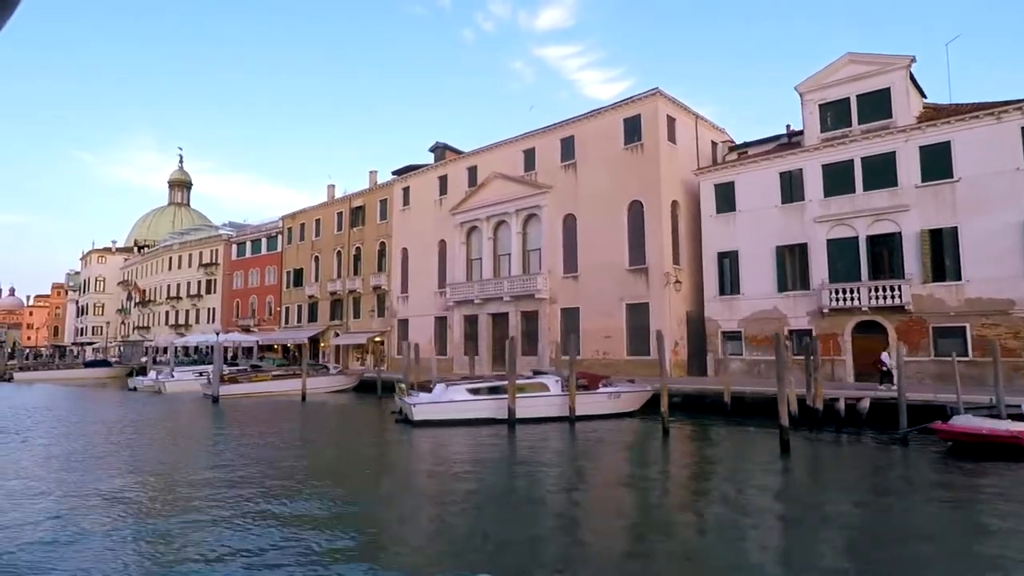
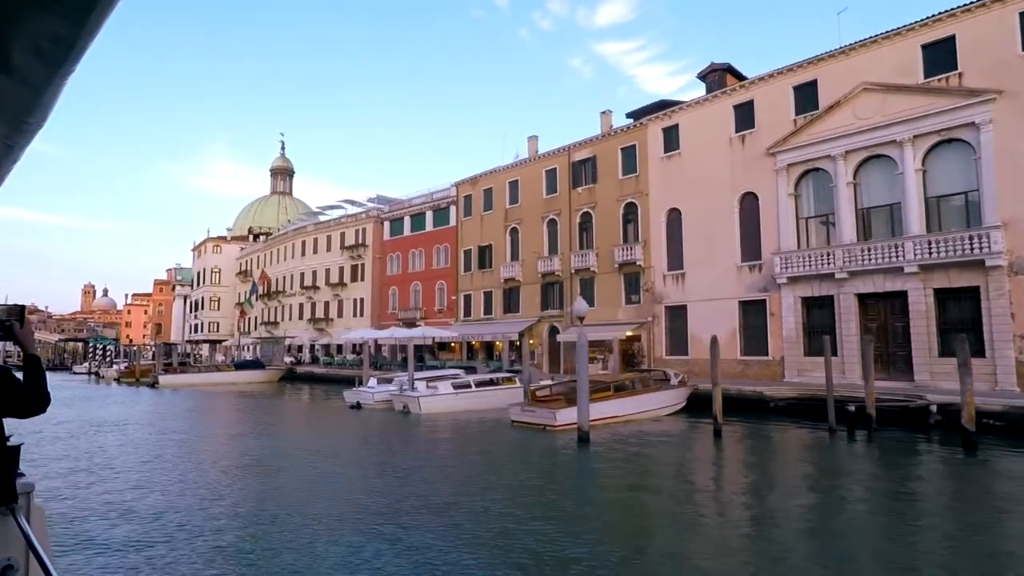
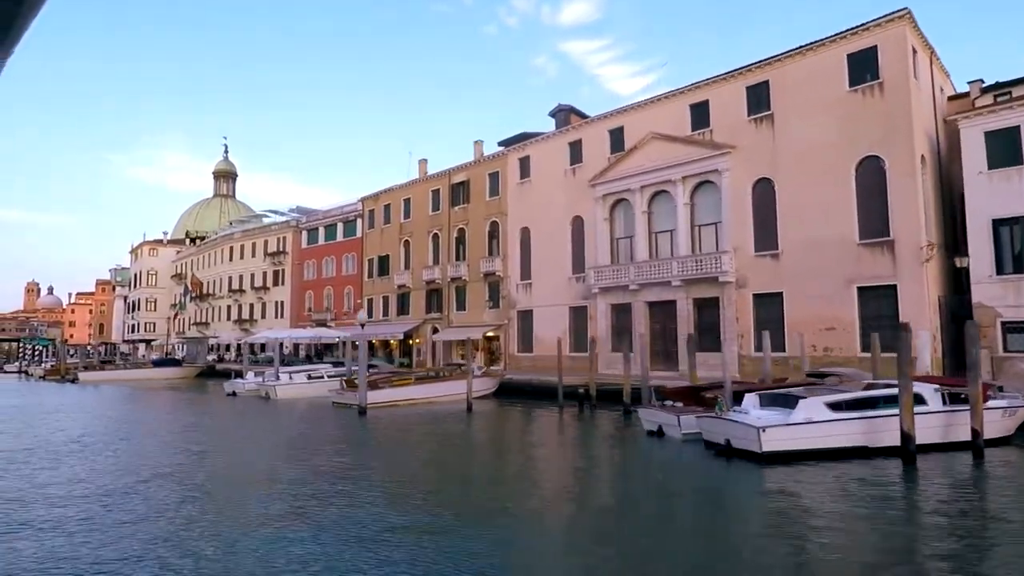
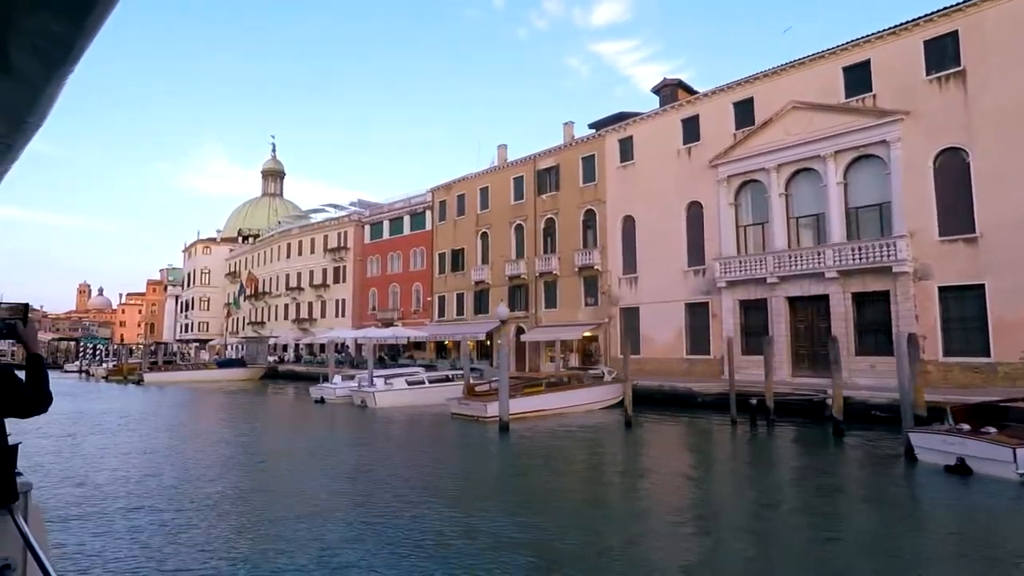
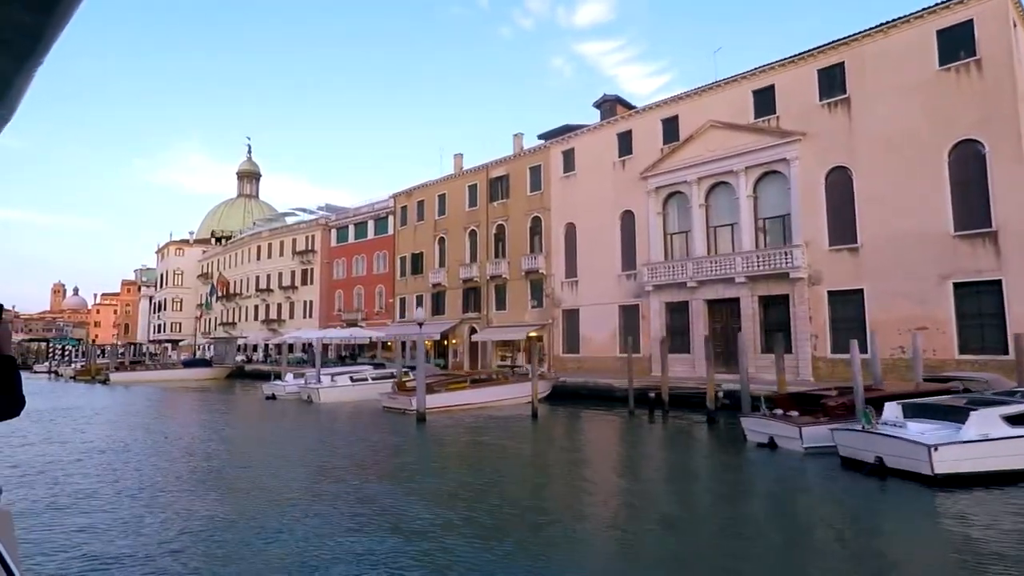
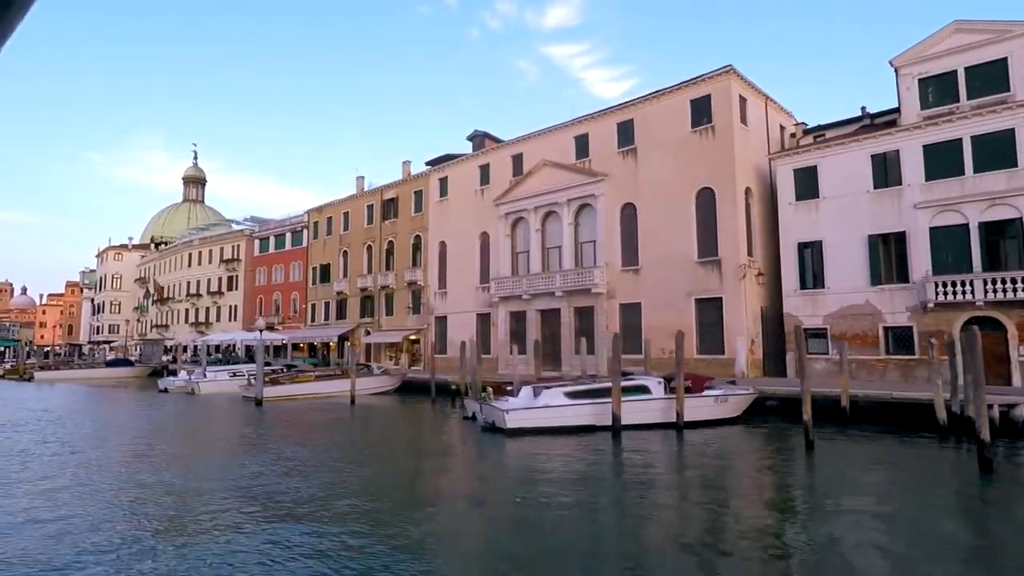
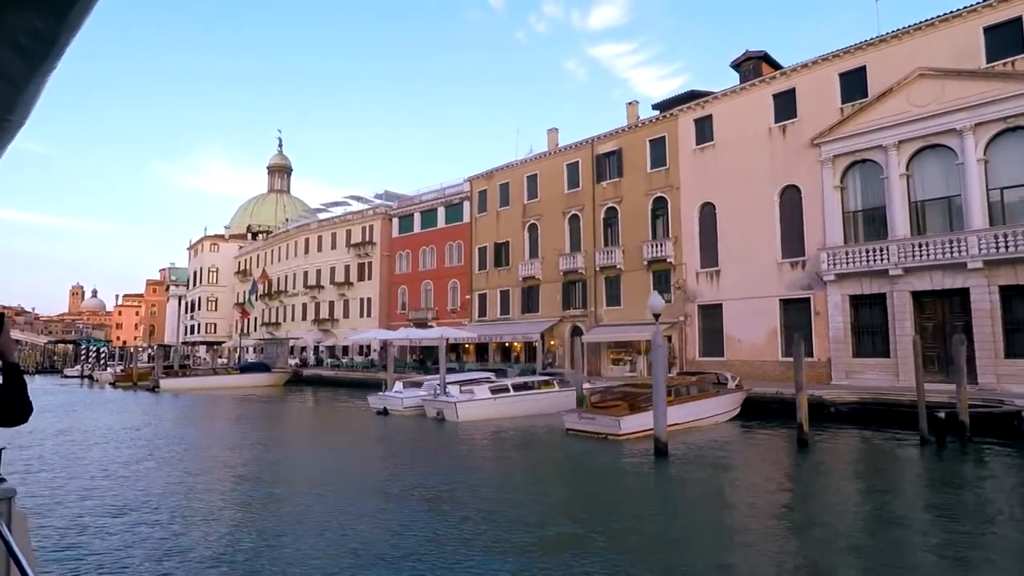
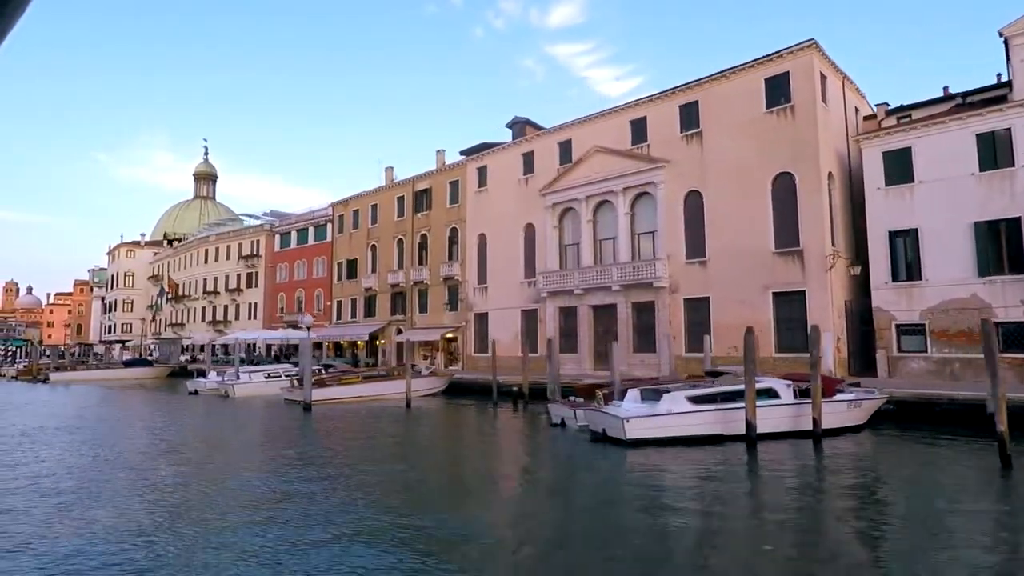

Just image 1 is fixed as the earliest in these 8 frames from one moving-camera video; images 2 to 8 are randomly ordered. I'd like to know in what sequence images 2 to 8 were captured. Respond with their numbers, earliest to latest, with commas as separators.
6, 8, 3, 5, 4, 2, 7
